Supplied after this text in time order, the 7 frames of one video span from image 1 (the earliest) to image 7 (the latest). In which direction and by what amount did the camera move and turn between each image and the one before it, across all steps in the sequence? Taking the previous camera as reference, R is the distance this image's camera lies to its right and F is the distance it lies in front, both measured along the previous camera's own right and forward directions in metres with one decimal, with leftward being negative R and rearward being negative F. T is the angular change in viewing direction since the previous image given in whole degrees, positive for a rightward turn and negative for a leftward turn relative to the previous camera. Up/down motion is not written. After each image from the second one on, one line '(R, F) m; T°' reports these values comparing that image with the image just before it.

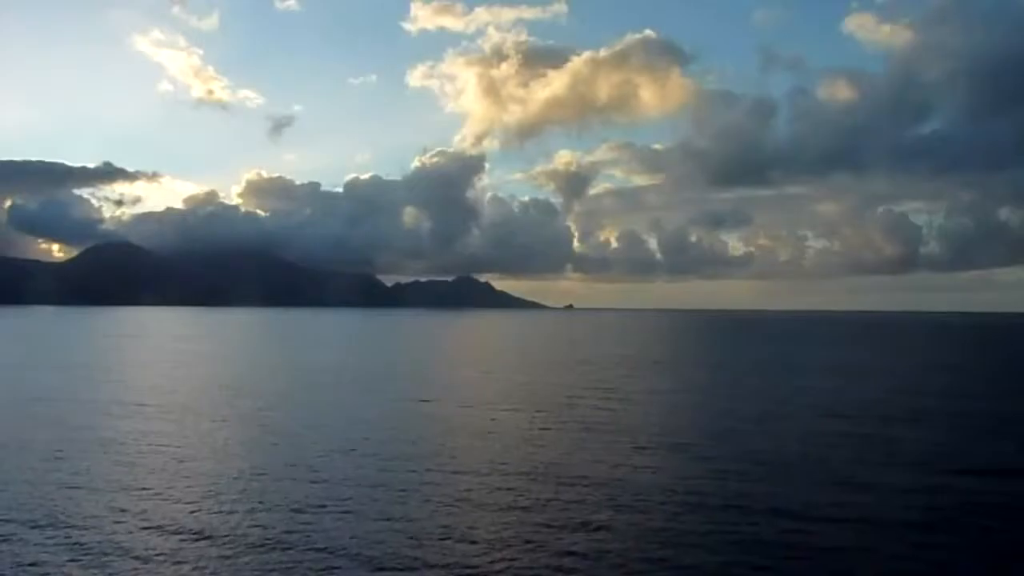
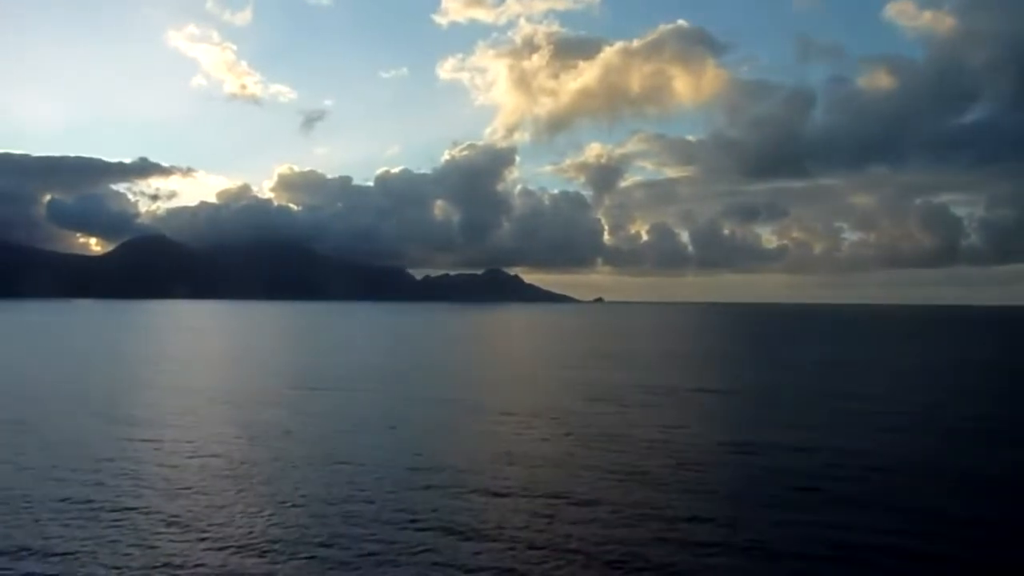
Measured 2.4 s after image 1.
(-0.3, +1.9) m; -2°
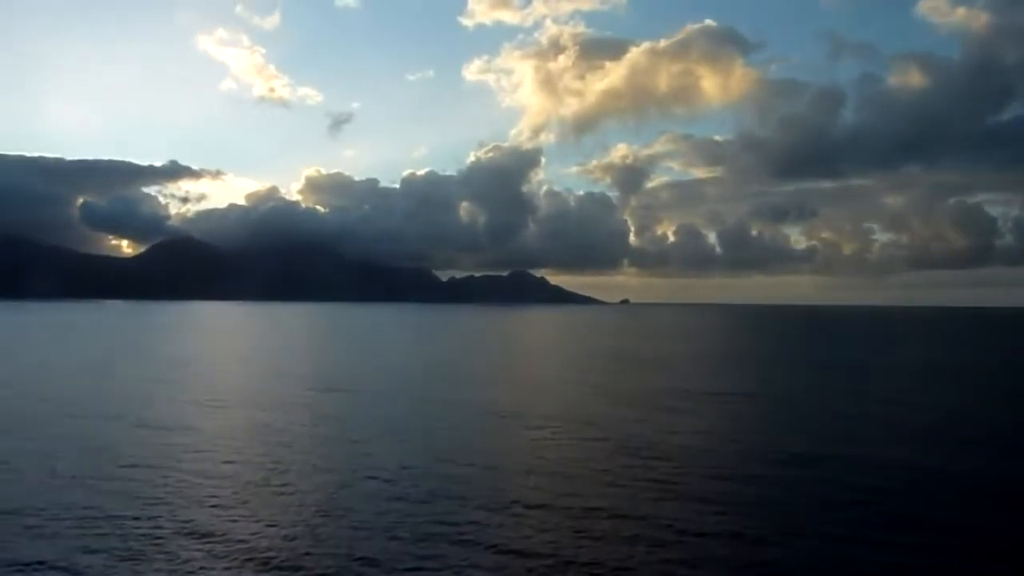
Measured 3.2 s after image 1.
(-0.2, +0.8) m; -2°
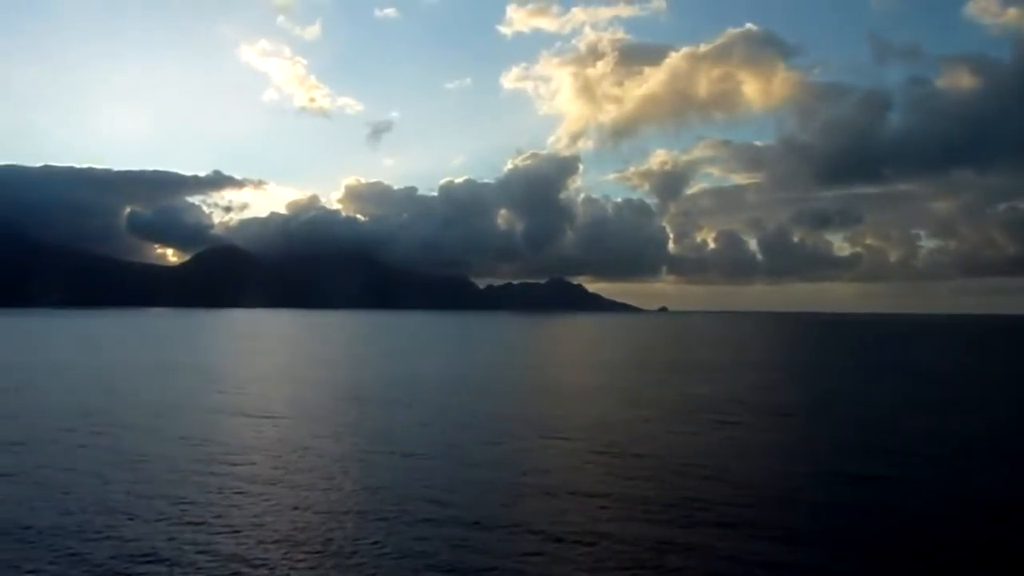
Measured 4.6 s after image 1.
(-0.3, +1.7) m; -2°
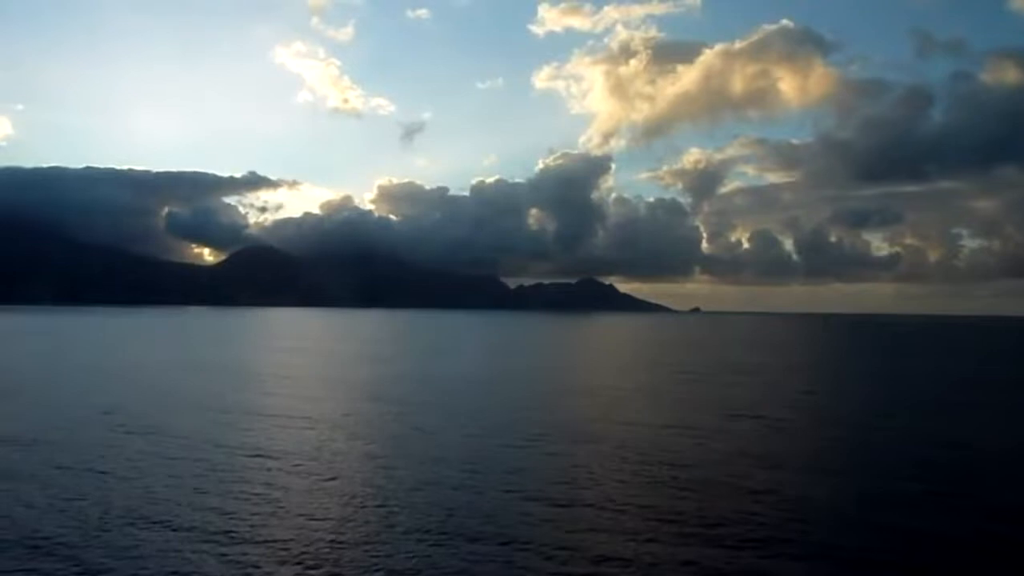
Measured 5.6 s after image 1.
(-0.1, +2.7) m; -2°
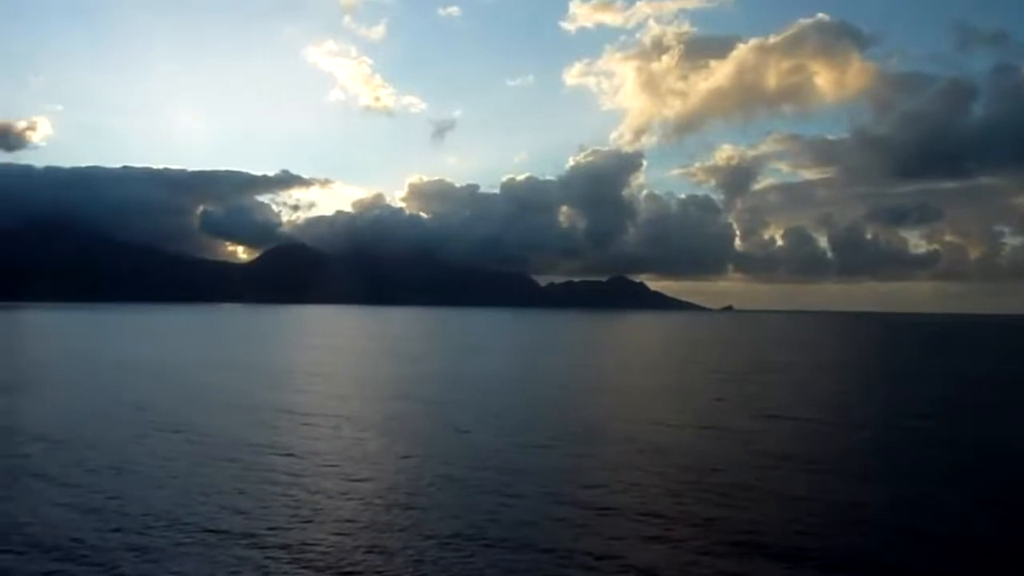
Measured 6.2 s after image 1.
(0.0, +2.2) m; -2°
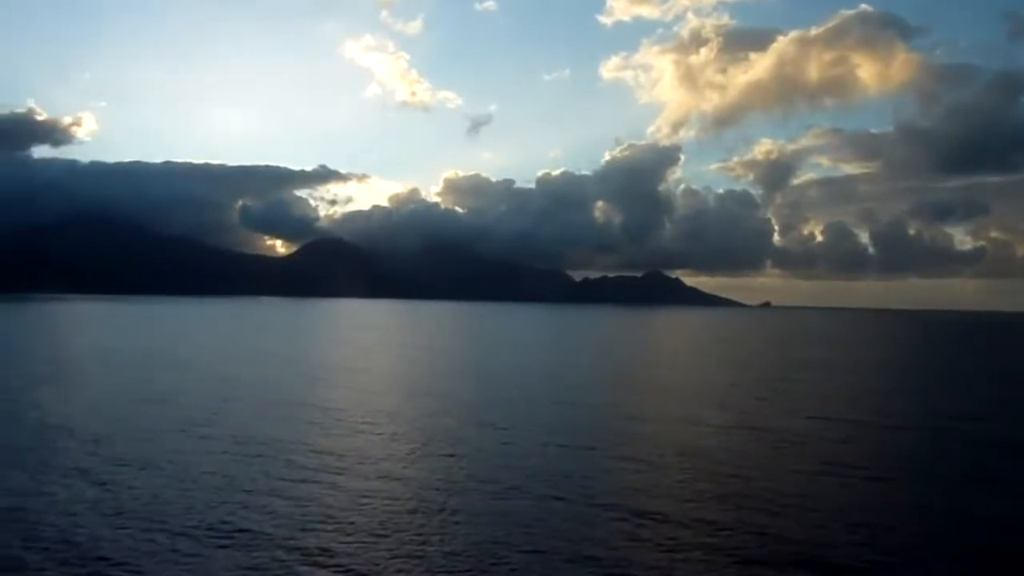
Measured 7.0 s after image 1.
(-0.1, +1.4) m; -2°
